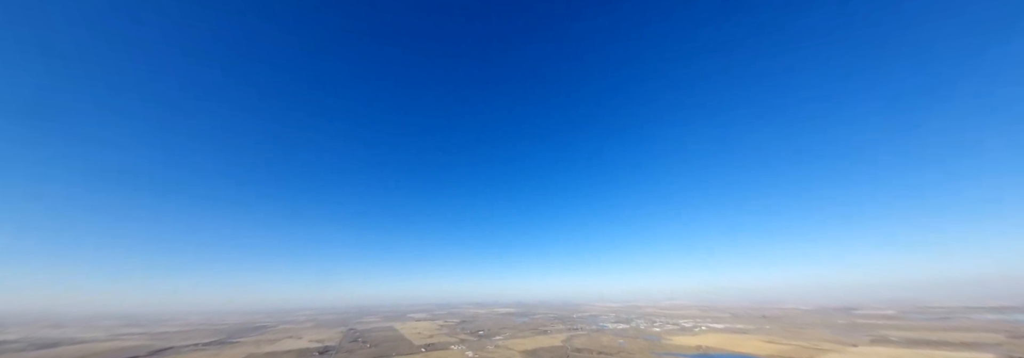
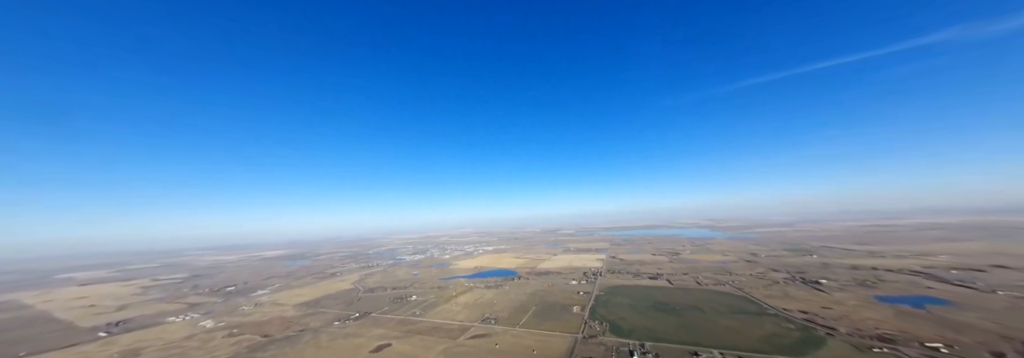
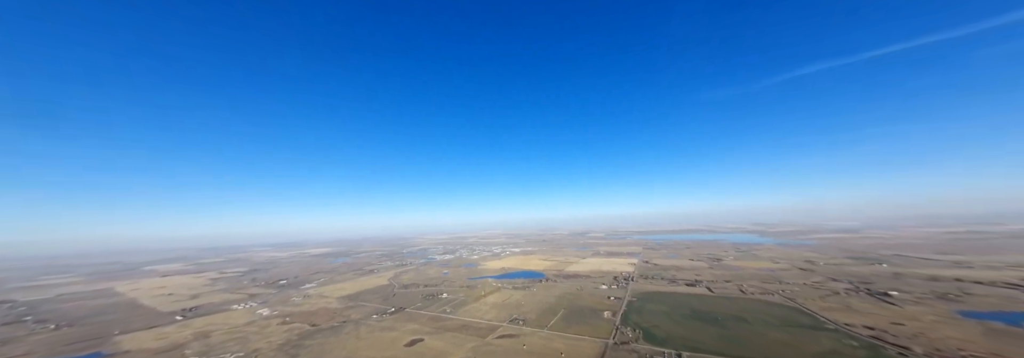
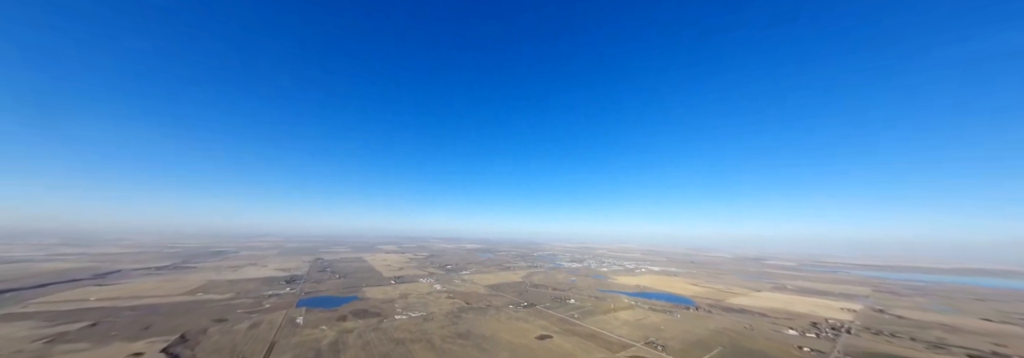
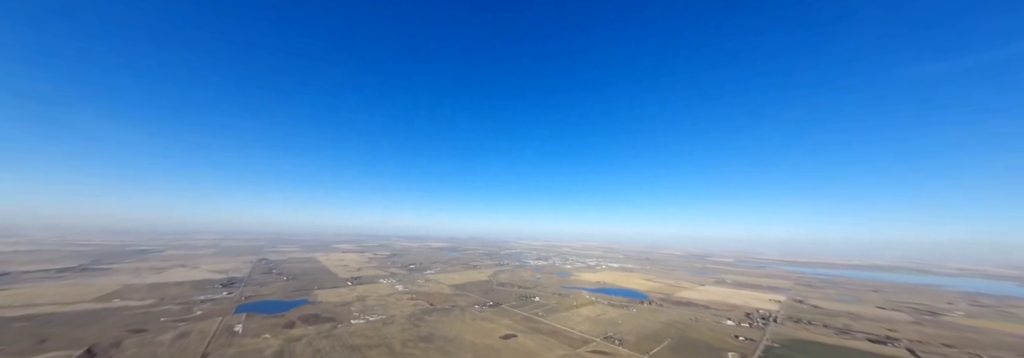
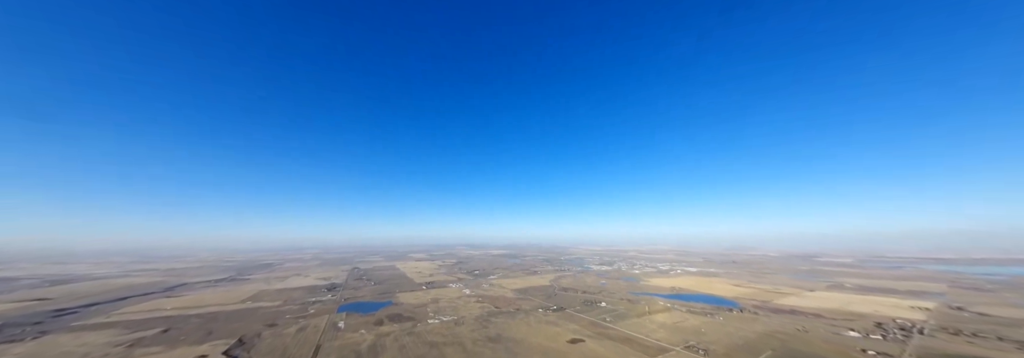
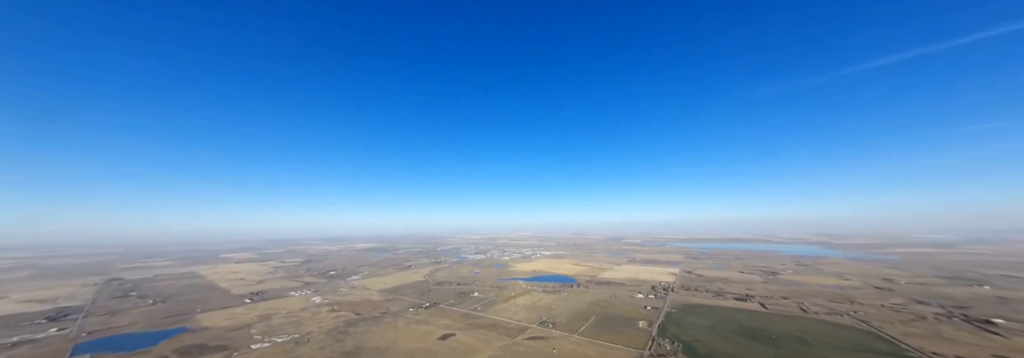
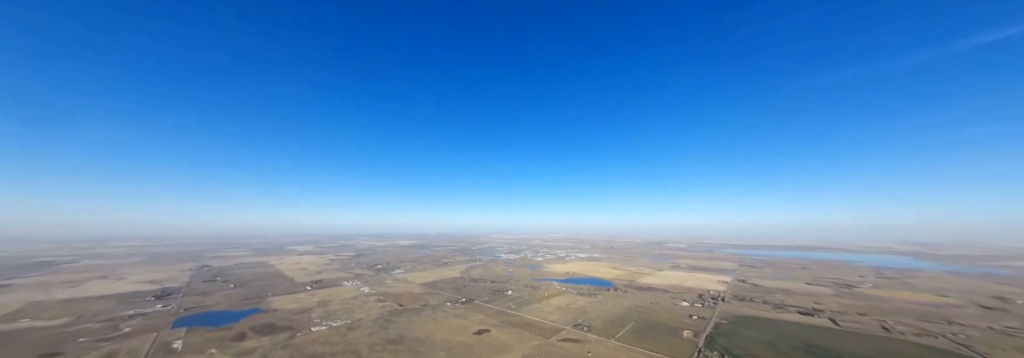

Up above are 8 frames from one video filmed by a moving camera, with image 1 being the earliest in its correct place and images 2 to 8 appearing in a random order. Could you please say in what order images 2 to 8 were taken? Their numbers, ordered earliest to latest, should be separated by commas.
6, 4, 5, 8, 7, 3, 2
